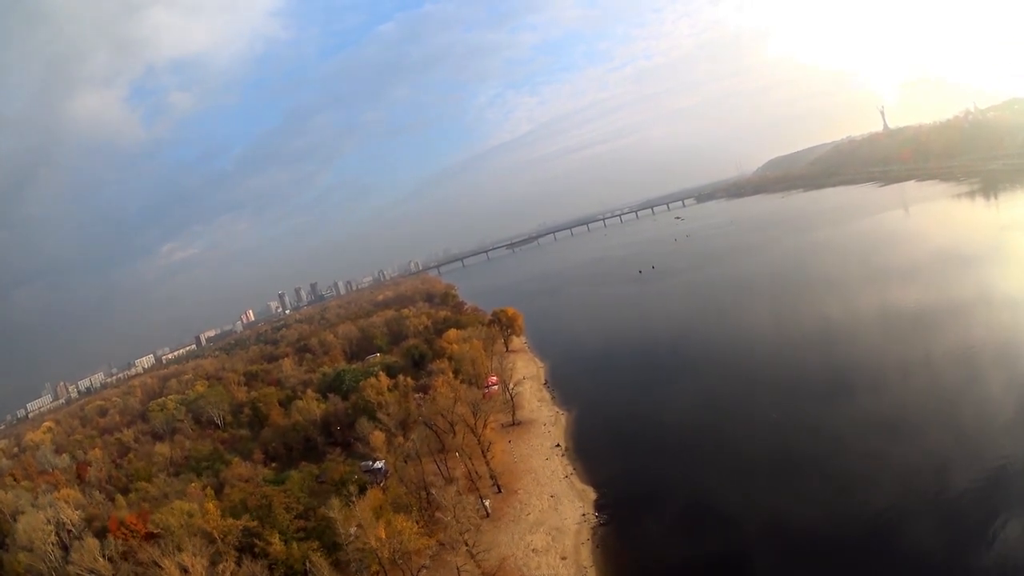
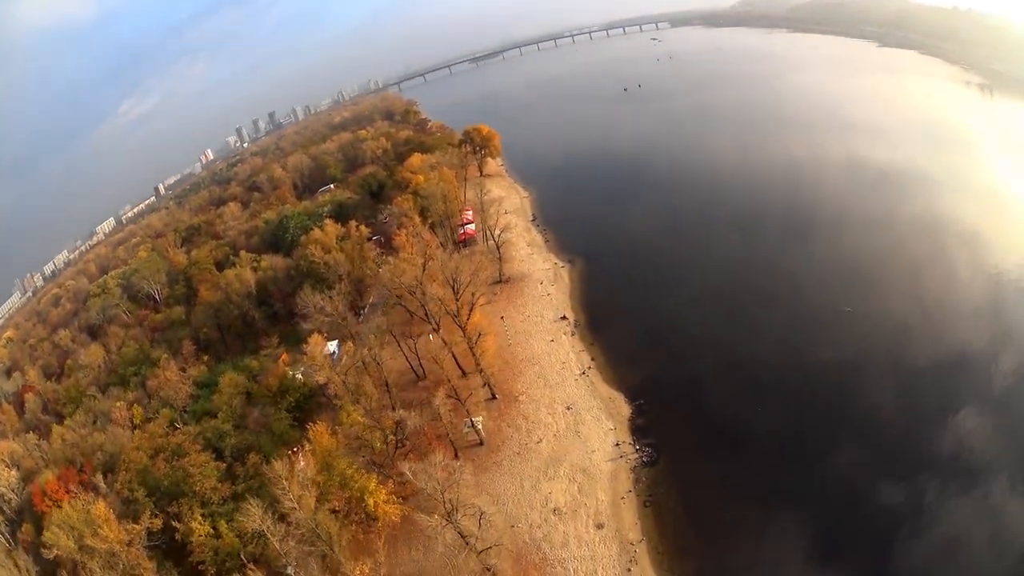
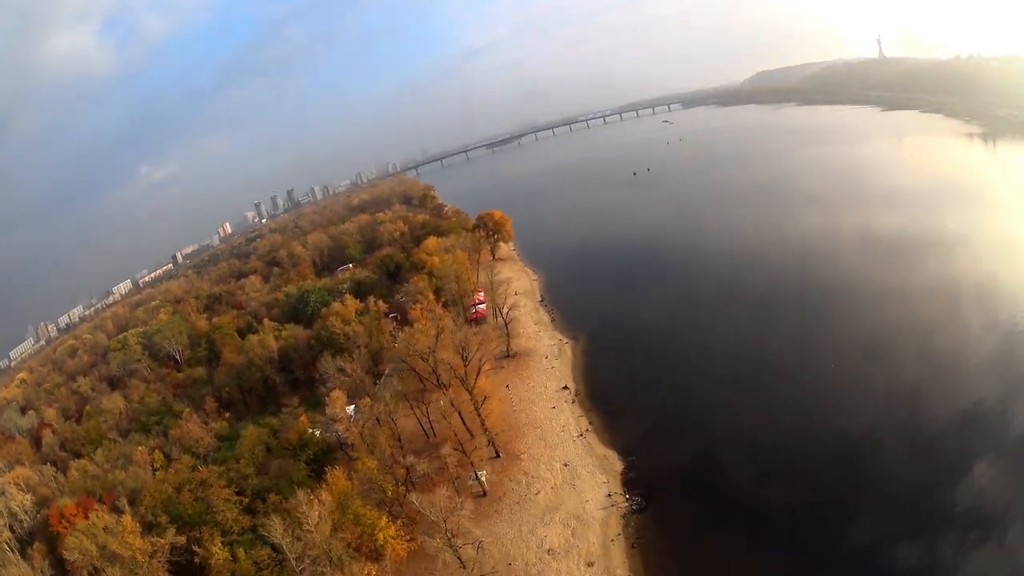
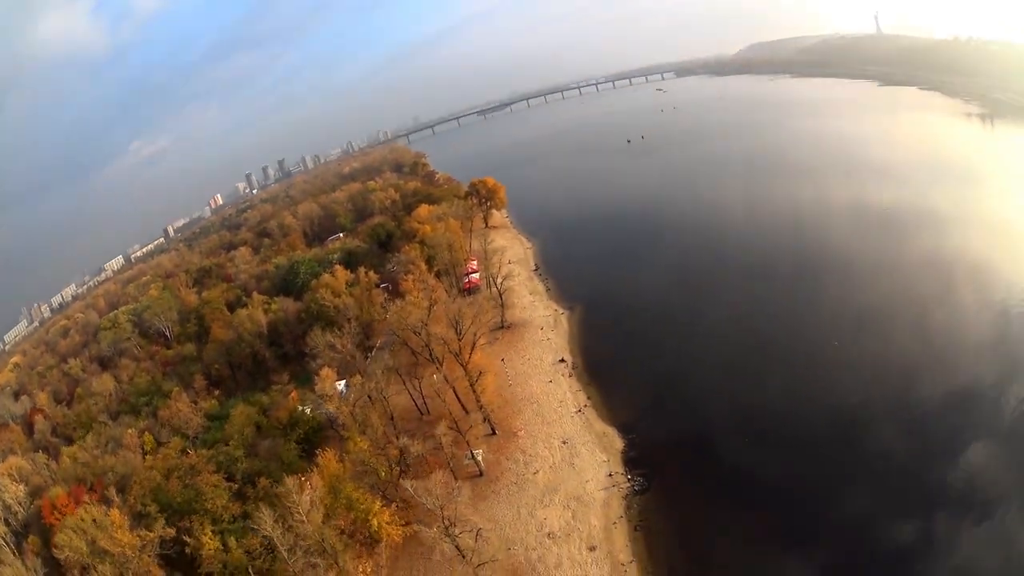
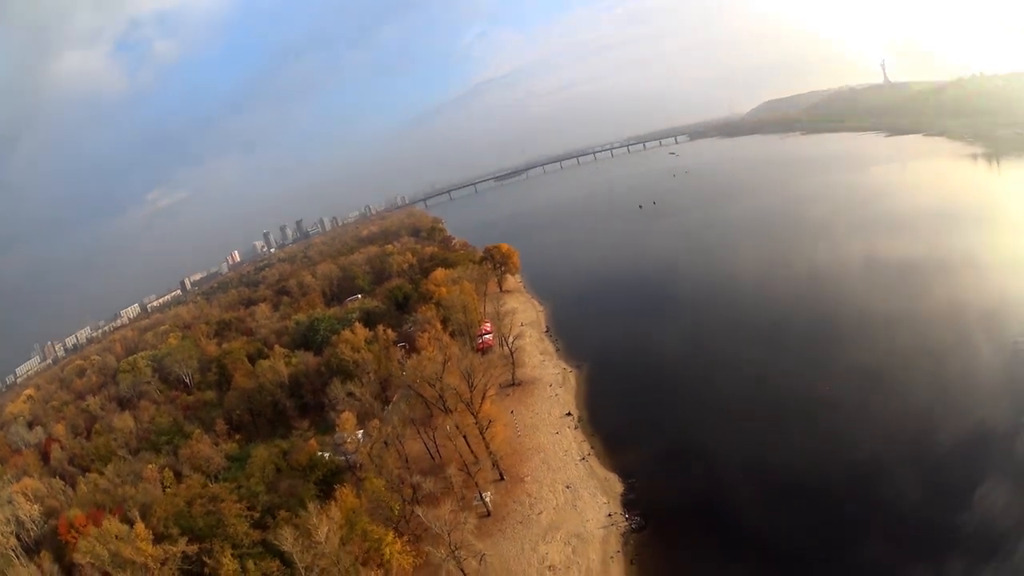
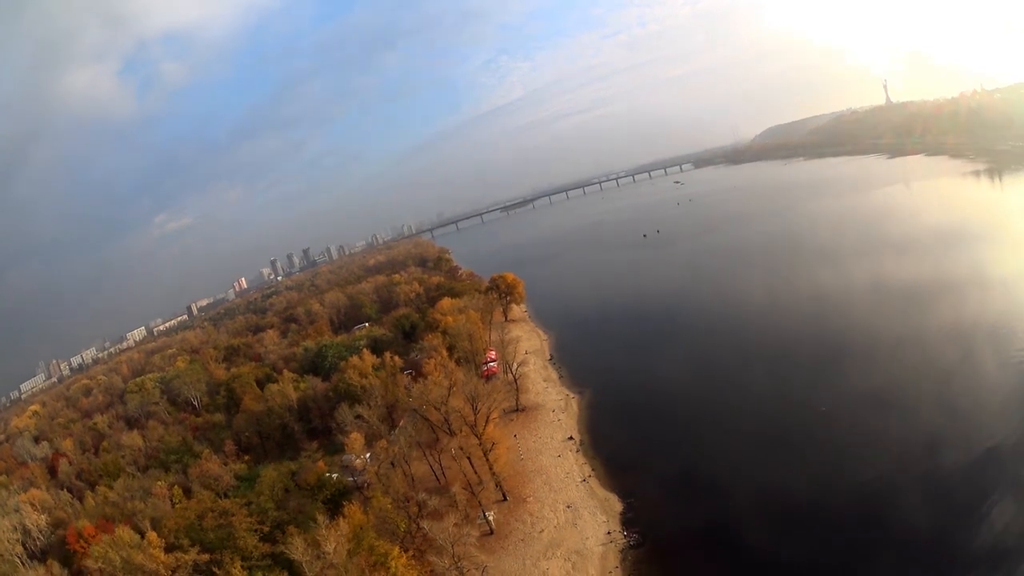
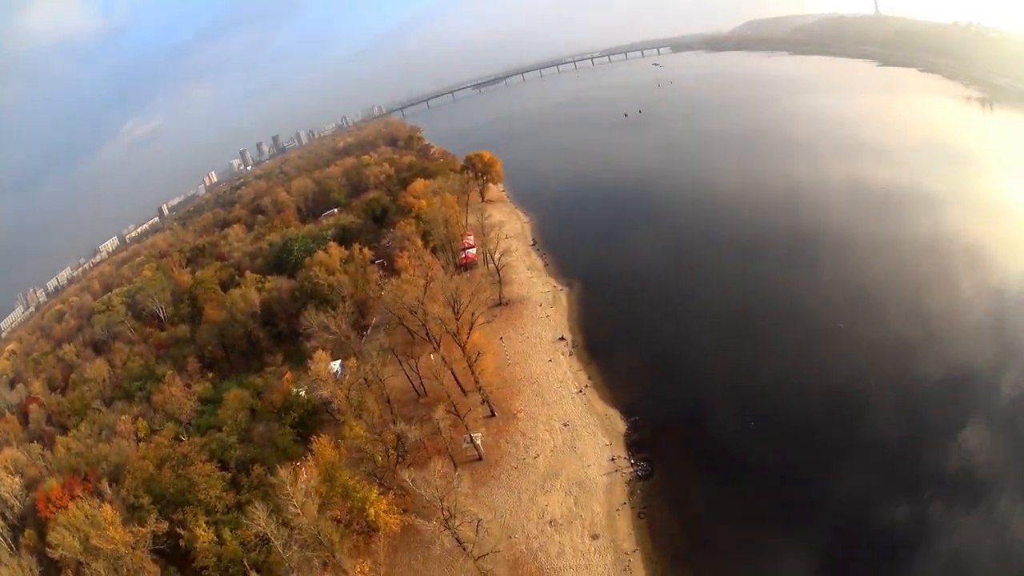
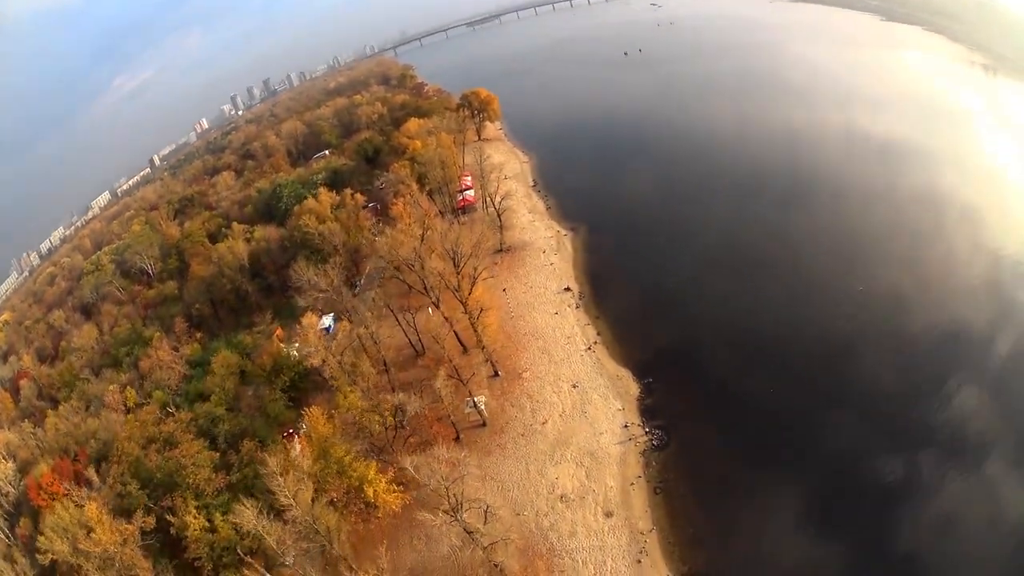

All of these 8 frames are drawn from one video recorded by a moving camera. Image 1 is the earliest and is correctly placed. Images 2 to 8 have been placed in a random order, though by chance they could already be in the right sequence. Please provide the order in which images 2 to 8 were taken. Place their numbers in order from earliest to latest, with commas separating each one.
6, 5, 3, 4, 7, 2, 8
